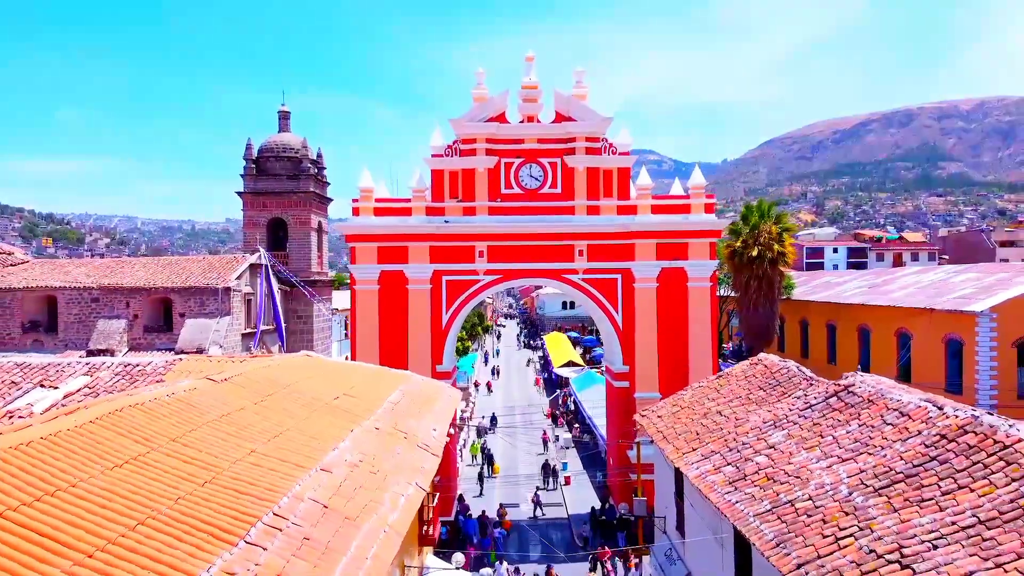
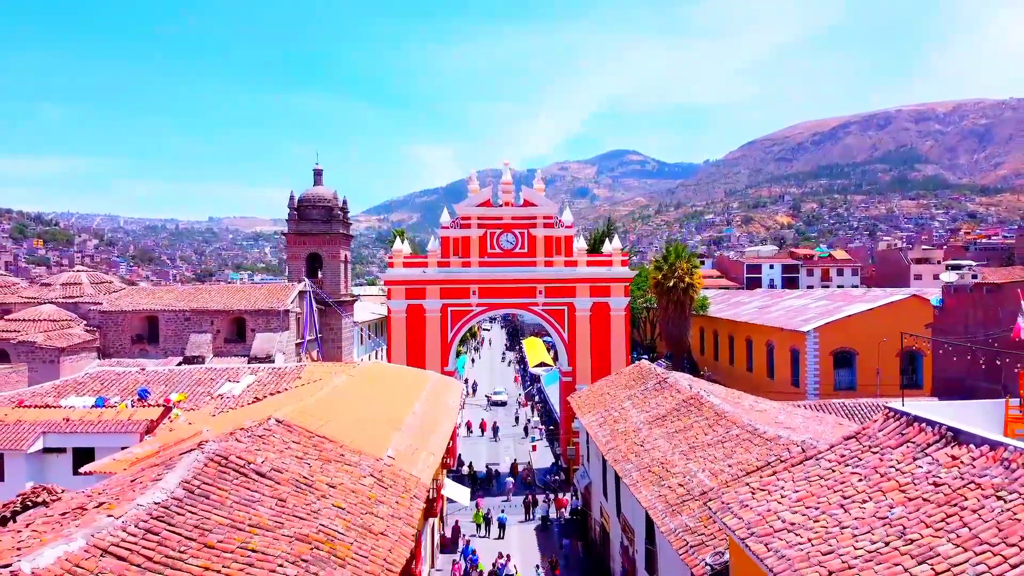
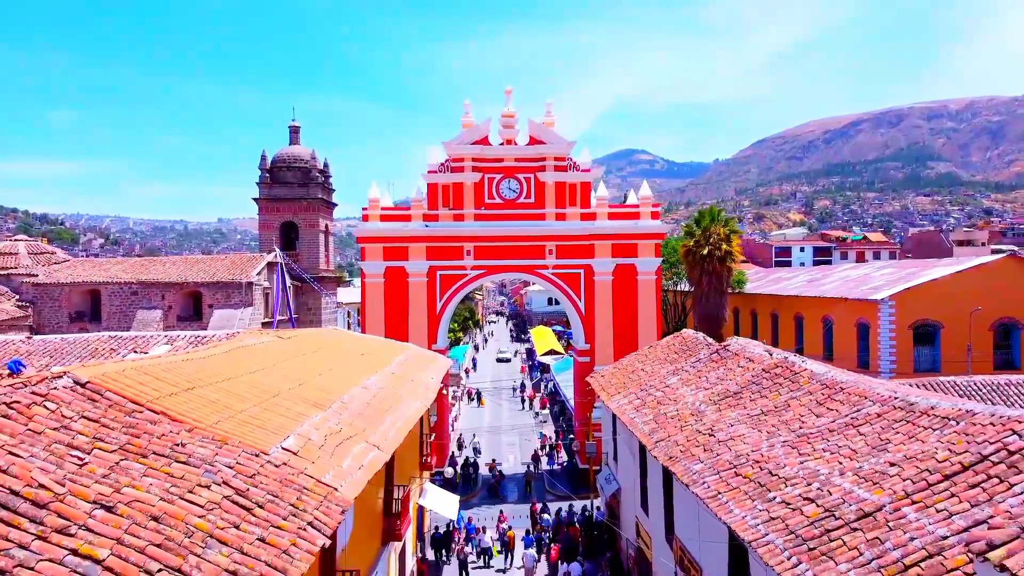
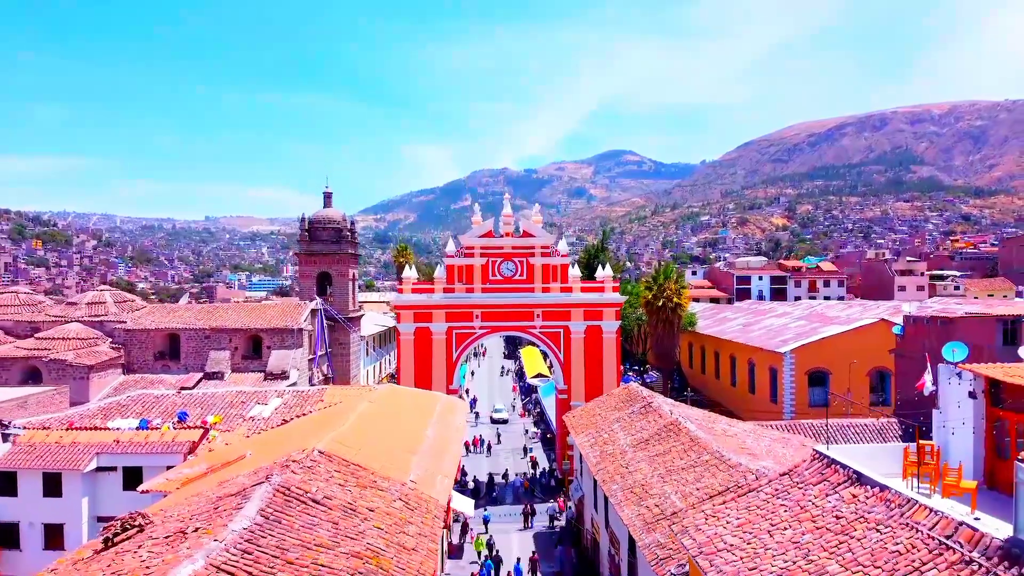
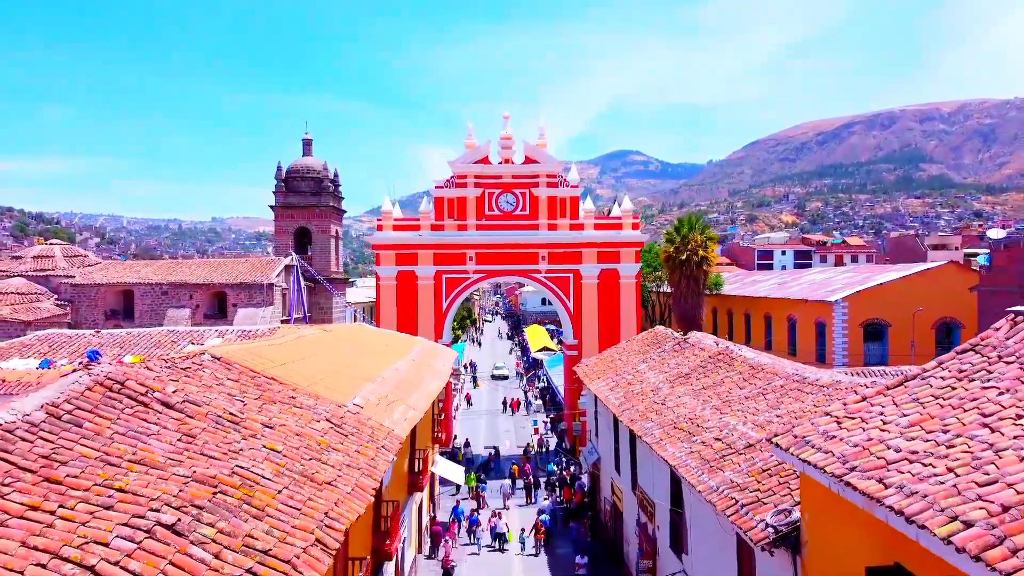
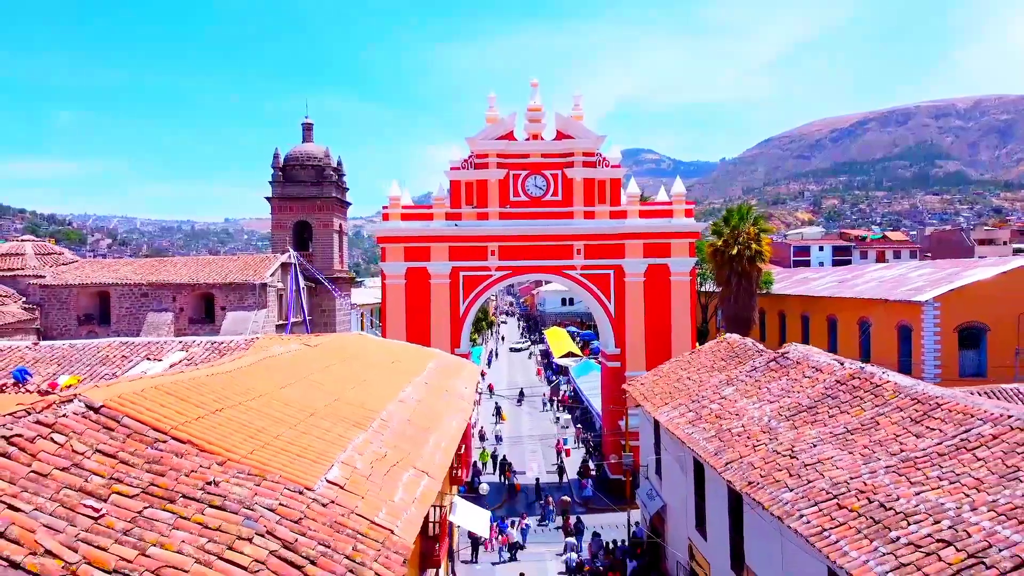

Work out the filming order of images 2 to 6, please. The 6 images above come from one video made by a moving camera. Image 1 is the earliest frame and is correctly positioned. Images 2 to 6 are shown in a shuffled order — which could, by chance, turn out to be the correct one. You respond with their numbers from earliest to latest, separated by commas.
6, 3, 5, 2, 4
